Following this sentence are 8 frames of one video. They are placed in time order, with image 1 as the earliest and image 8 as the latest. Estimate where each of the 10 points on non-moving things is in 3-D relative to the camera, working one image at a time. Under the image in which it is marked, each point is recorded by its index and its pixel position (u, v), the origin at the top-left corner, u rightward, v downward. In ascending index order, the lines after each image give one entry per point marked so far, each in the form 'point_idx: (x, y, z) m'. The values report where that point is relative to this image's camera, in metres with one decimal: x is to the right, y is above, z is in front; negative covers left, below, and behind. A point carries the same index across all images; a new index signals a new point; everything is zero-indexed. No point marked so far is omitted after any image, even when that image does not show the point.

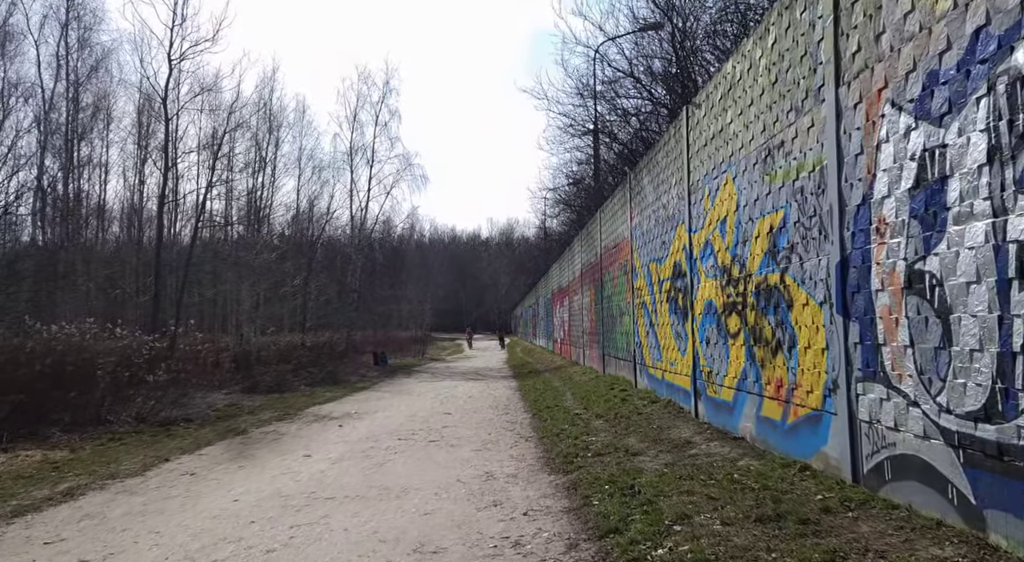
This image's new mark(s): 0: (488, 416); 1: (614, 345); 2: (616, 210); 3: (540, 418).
0: (-0.5, -2.8, +14.8) m
1: (+2.6, -1.6, +17.9) m
2: (+2.5, +1.7, +16.9) m
3: (+0.6, -2.5, +13.2) m
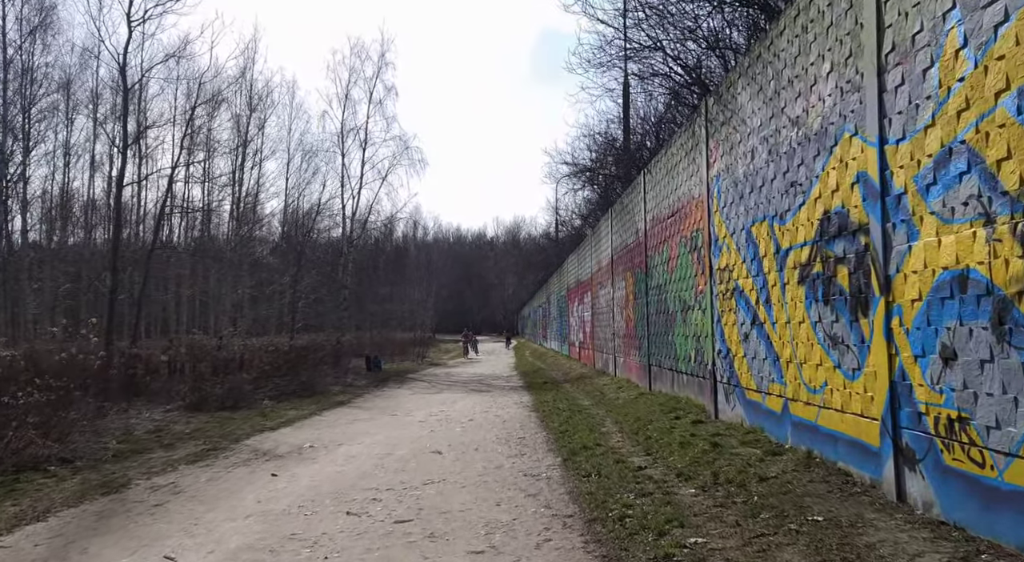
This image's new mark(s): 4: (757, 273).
0: (-0.2, -2.5, +10.1) m
1: (+2.9, -1.3, +13.1) m
2: (+2.8, +2.0, +12.1) m
3: (+0.8, -2.2, +8.4) m
4: (+2.8, +0.1, +8.2) m
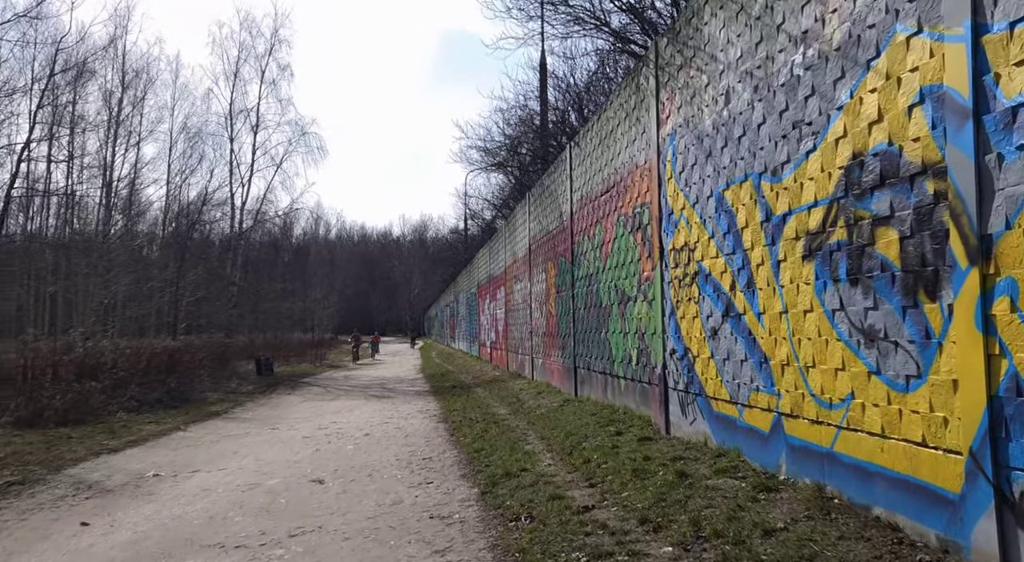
0: (-1.3, -2.3, +7.9) m
1: (+1.5, -1.1, +11.2) m
2: (+1.5, +2.2, +10.3) m
3: (-0.1, -2.0, +6.4) m
4: (+1.9, +0.3, +6.4) m
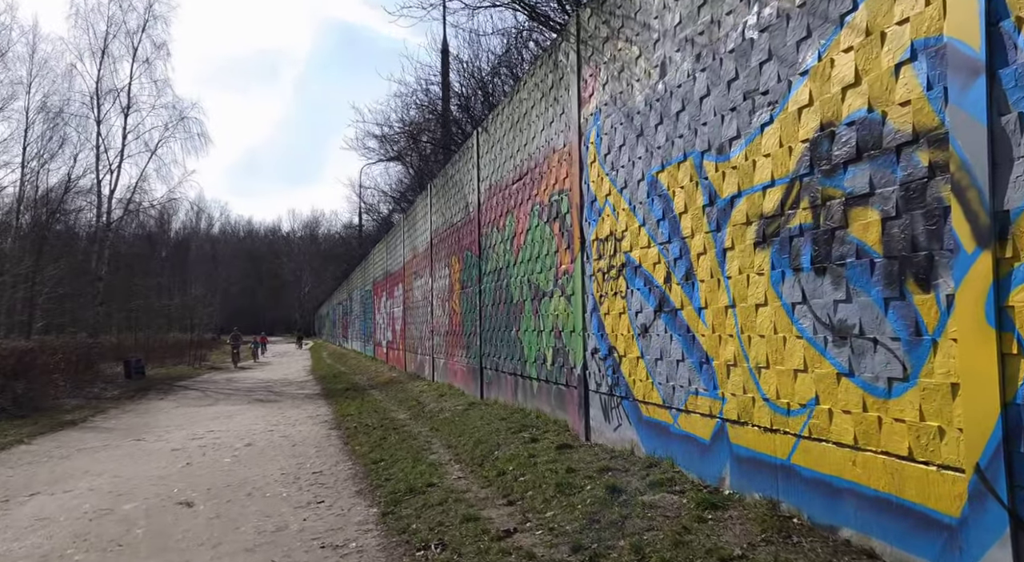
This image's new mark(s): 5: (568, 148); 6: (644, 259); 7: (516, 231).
0: (-2.2, -2.2, +6.8) m
1: (+0.1, -1.1, +10.5) m
2: (+0.2, +2.3, +9.6) m
3: (-0.8, -1.9, +5.5) m
4: (+1.2, +0.3, +5.8) m
5: (+0.6, +1.5, +8.2) m
6: (+1.1, +0.2, +6.3) m
7: (+0.1, +0.7, +10.5) m
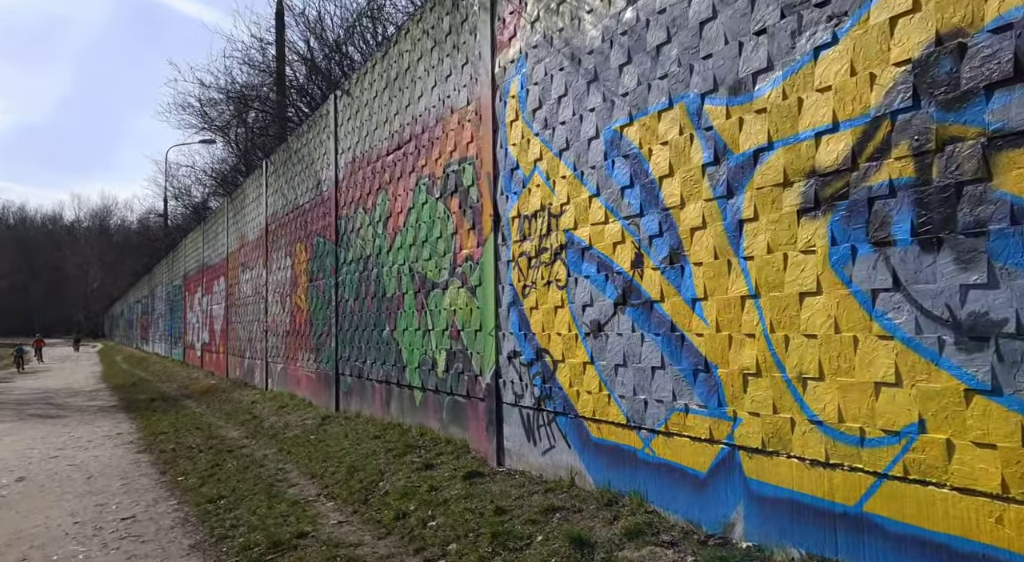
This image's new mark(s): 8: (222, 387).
0: (-2.8, -2.0, +4.6) m
1: (-1.5, -0.9, +8.8) m
2: (-1.0, +2.4, +7.9) m
3: (-1.1, -1.8, +3.7) m
4: (+0.8, +0.4, +4.5) m
5: (-0.3, +1.6, +6.7) m
6: (+0.6, +0.3, +4.9) m
7: (-1.4, +0.9, +8.8) m
8: (-7.5, -2.8, +19.0) m
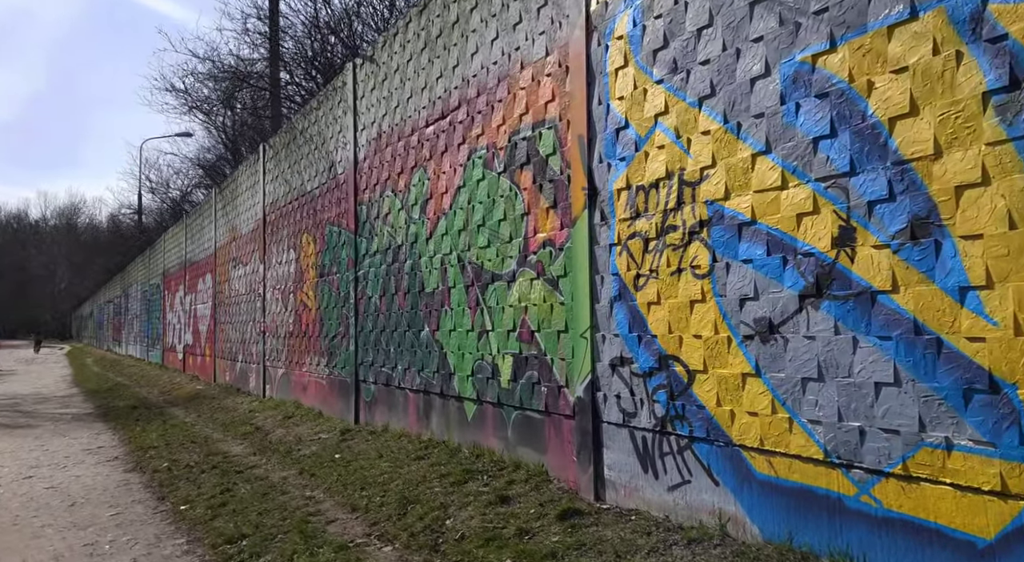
0: (-2.1, -2.0, +3.3) m
1: (-0.8, -0.9, +7.5) m
2: (-0.4, +2.5, +6.6) m
3: (-0.4, -1.7, +2.4) m
4: (+1.5, +0.5, +3.2) m
5: (+0.3, +1.7, +5.4) m
6: (+1.3, +0.4, +3.7) m
7: (-0.8, +0.9, +7.5) m
8: (-7.1, -2.7, +17.6) m
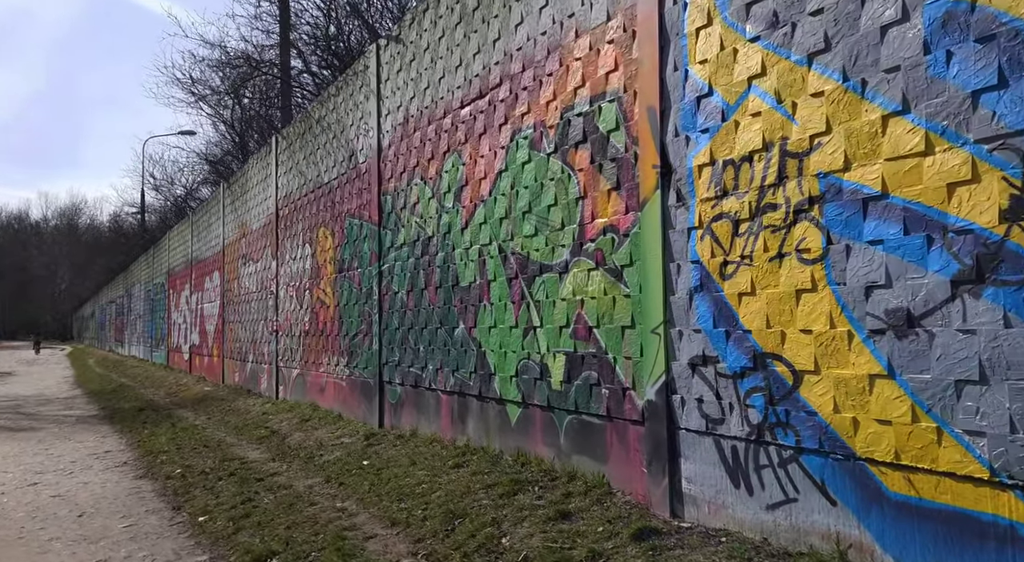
0: (-1.7, -1.9, +2.8) m
1: (-0.4, -0.8, +6.9) m
2: (0.0, +2.6, +6.0) m
3: (0.0, -1.7, +1.8) m
4: (+1.9, +0.6, +2.6) m
5: (+0.7, +1.7, +4.9) m
6: (+1.7, +0.4, +3.1) m
7: (-0.4, +1.0, +6.9) m
8: (-6.6, -2.6, +17.0) m
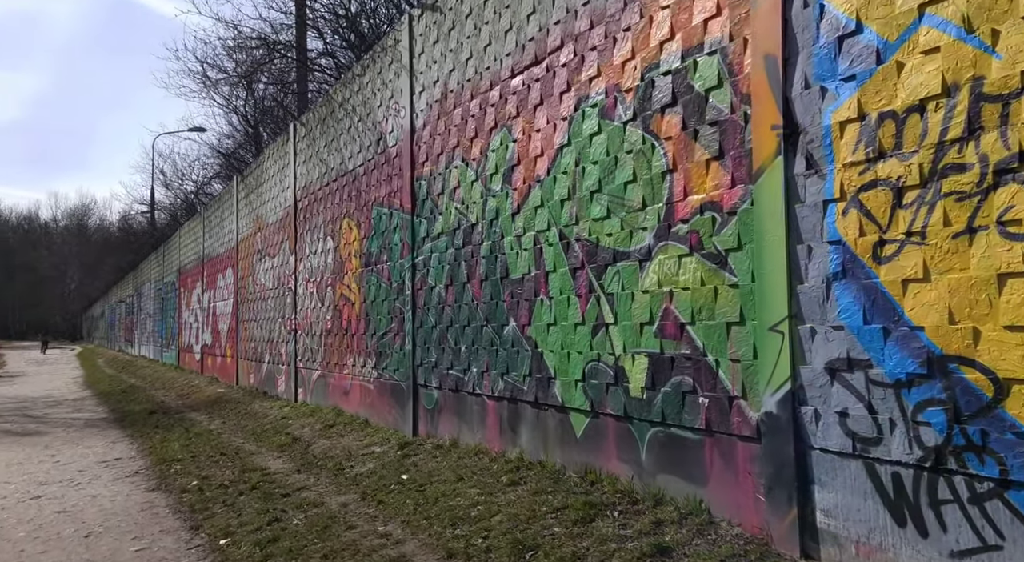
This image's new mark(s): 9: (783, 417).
0: (-1.2, -1.8, +1.9) m
1: (+0.1, -0.7, +6.1) m
2: (+0.5, +2.6, +5.2) m
3: (+0.5, -1.6, +1.0) m
4: (+2.3, +0.6, +1.8) m
5: (+1.2, +1.8, +4.0) m
6: (+2.1, +0.5, +2.2) m
7: (+0.1, +1.1, +6.1) m
8: (-6.0, -2.5, +16.3) m
9: (+1.4, -0.7, +3.7) m
